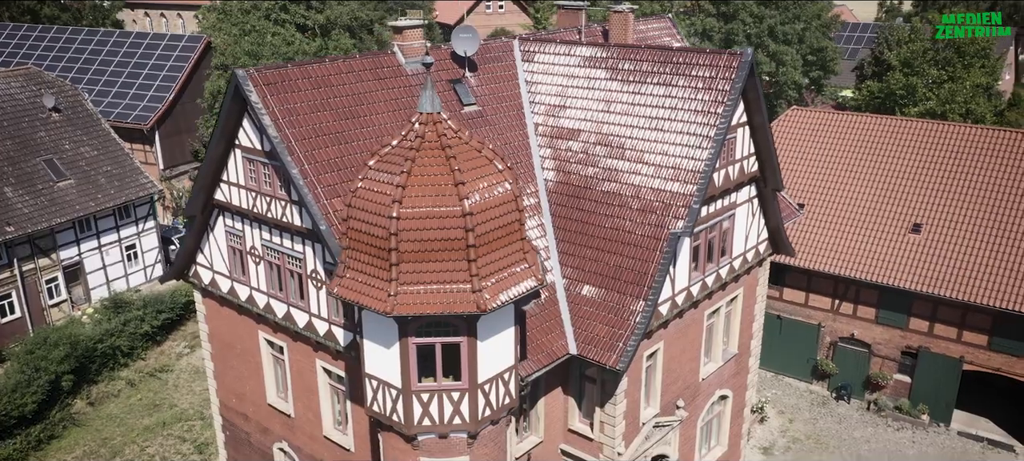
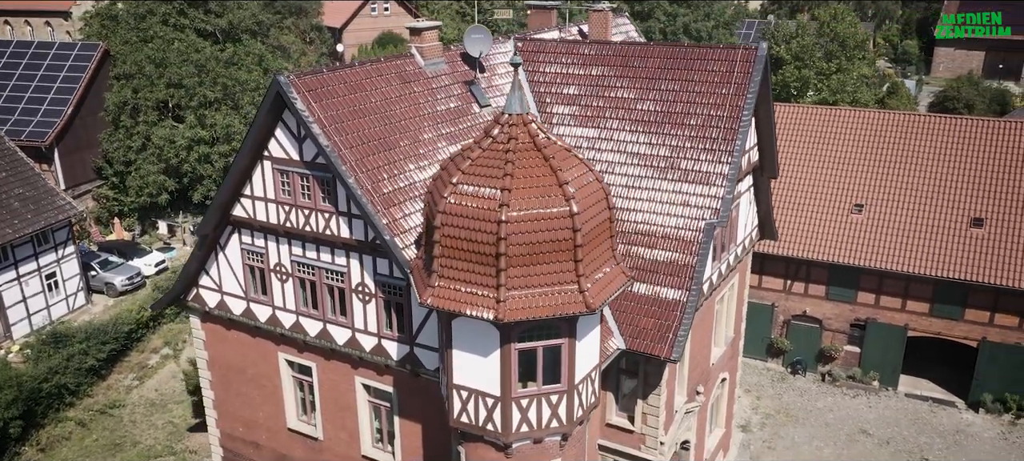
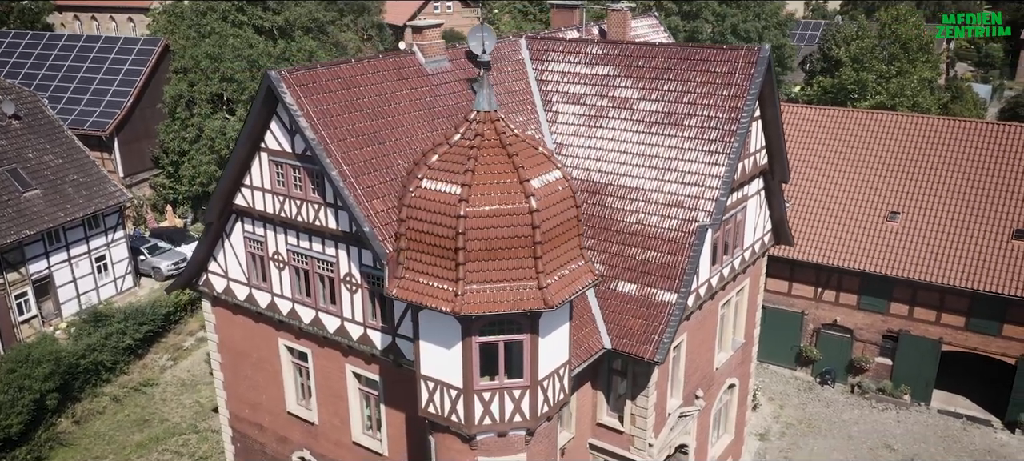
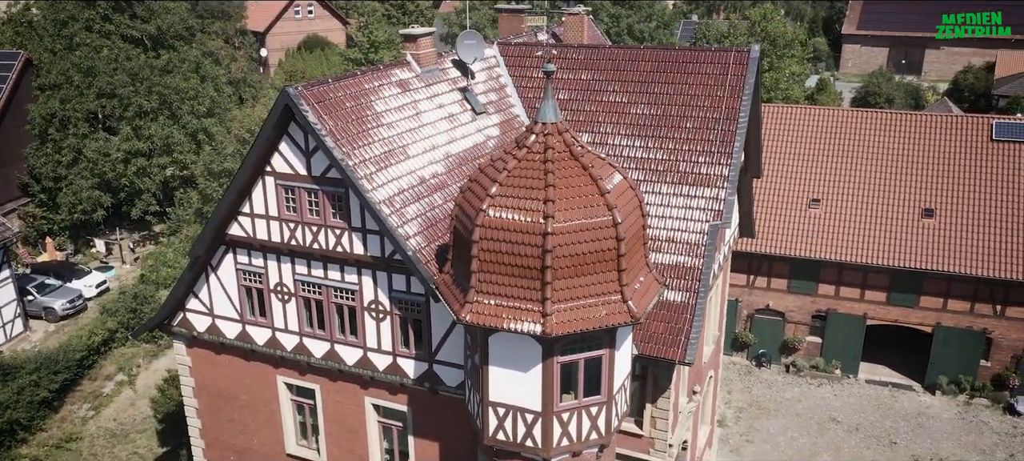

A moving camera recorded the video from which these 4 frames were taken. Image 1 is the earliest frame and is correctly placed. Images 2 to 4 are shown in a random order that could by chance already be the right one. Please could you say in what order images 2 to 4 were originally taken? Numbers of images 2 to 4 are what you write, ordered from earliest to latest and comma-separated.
3, 2, 4
